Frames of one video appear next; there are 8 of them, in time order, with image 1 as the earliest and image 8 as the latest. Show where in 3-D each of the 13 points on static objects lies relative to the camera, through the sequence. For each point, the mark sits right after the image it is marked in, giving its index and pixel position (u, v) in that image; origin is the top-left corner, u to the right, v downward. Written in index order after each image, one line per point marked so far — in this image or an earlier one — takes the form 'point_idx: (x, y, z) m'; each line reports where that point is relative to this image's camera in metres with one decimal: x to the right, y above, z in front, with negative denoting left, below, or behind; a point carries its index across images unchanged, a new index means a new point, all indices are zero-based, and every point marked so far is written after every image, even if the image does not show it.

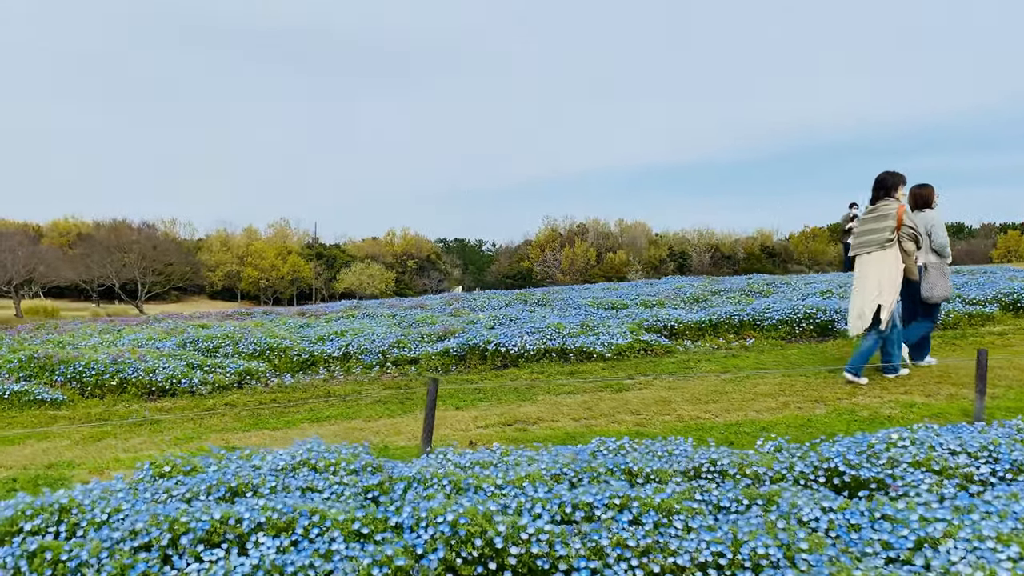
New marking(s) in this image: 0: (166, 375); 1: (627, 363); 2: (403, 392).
0: (-4.1, -1.0, +9.8) m
1: (+1.4, -0.9, +9.8) m
2: (-1.2, -1.2, +9.1) m
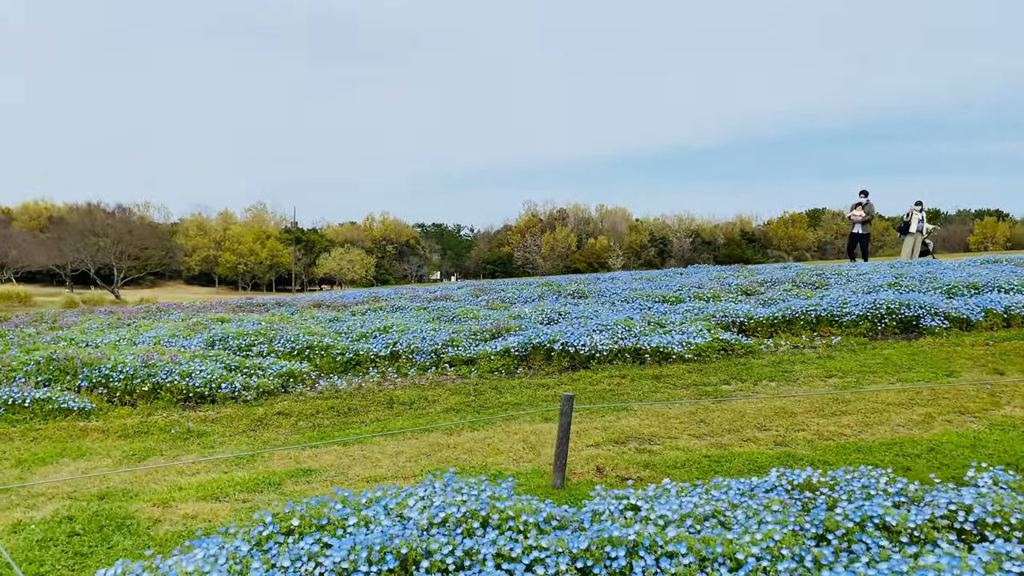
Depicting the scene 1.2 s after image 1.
0: (-3.3, -1.0, +8.8) m
1: (+2.2, -0.9, +9.0) m
2: (-0.4, -1.1, +8.2) m
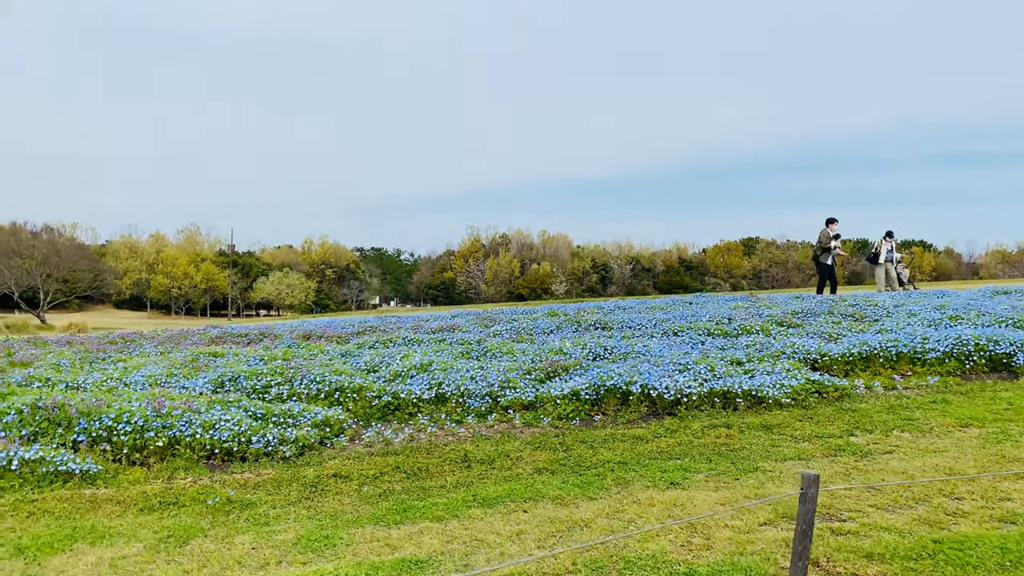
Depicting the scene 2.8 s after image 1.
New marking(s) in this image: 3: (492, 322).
0: (-2.5, -1.3, +7.3) m
1: (+3.0, -1.2, +7.9) m
2: (+0.5, -1.4, +6.9) m
3: (-0.4, -0.7, +15.5) m
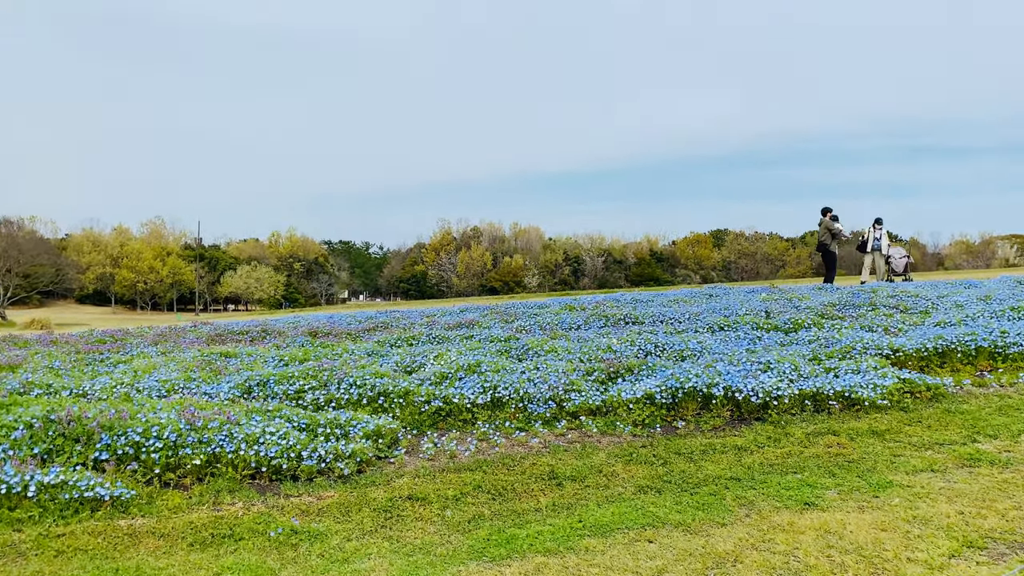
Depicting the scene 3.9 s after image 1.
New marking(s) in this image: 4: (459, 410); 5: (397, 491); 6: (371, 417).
0: (-1.8, -1.2, +6.4) m
1: (+3.6, -1.1, +7.2) m
2: (+1.1, -1.4, +6.1) m
3: (0.0, -0.5, +14.6) m
4: (-0.5, -1.2, +7.9) m
5: (-0.8, -1.4, +5.9) m
6: (-1.3, -1.2, +7.5) m
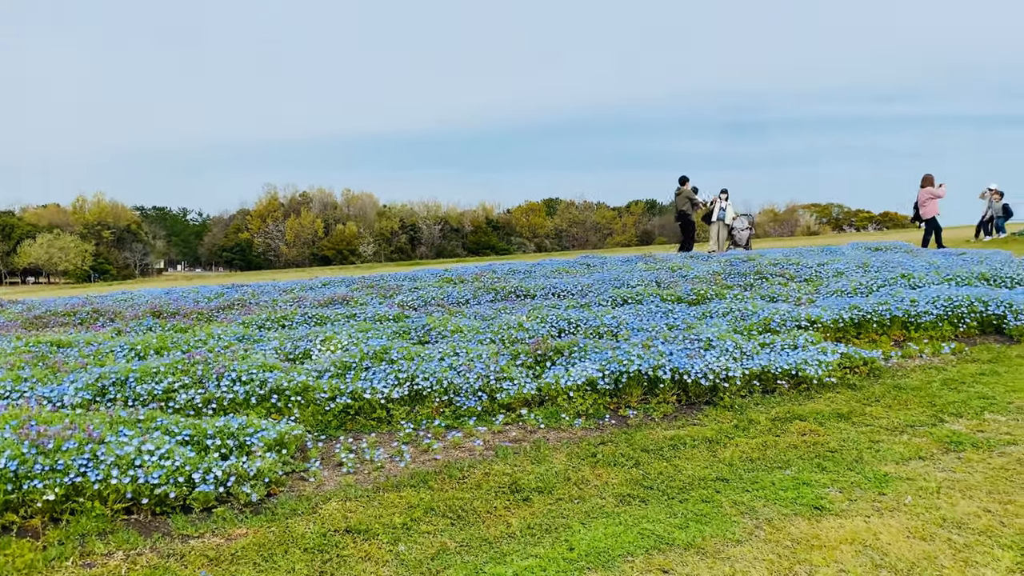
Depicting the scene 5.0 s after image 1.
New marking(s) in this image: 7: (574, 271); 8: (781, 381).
0: (-2.1, -1.1, +5.0) m
1: (+3.1, -0.9, +6.8) m
2: (+0.8, -1.2, +5.3) m
3: (-2.0, -0.1, +13.4) m
4: (-1.1, -1.0, +6.7) m
5: (-1.0, -1.3, +4.7) m
6: (-1.8, -1.0, +6.1) m
7: (+1.1, +0.3, +15.3) m
8: (+2.3, -0.8, +7.1) m
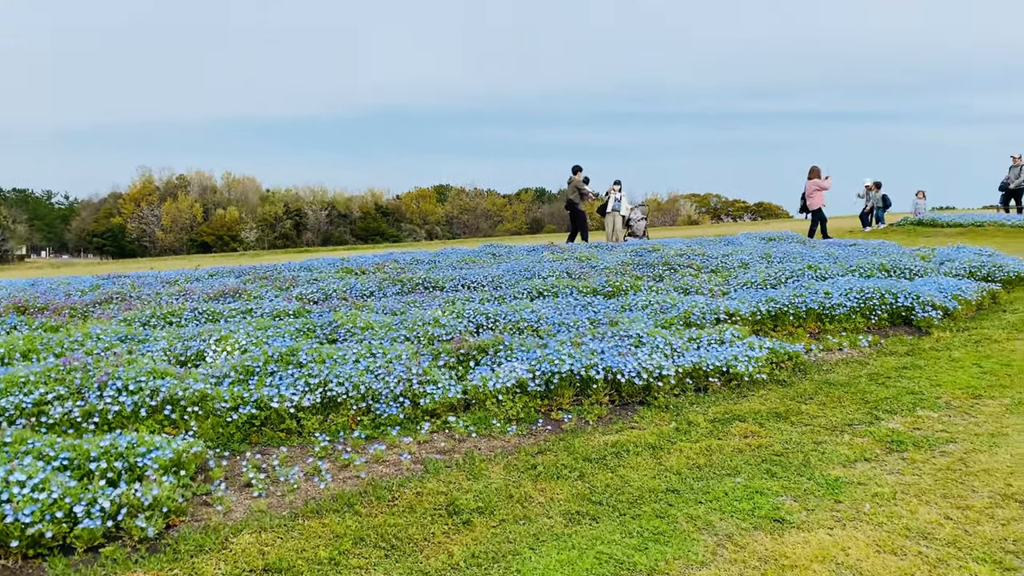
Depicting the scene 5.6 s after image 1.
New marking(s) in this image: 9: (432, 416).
0: (-2.4, -1.1, +4.2) m
1: (+2.5, -0.9, +6.7) m
2: (+0.5, -1.2, +4.9) m
3: (-3.4, +0.1, +12.5) m
4: (-1.7, -0.9, +6.1) m
5: (-1.3, -1.3, +4.1) m
6: (-2.3, -1.0, +5.4) m
7: (-0.6, +0.5, +14.8) m
8: (+1.7, -0.8, +6.9) m
9: (-0.6, -0.9, +6.1) m
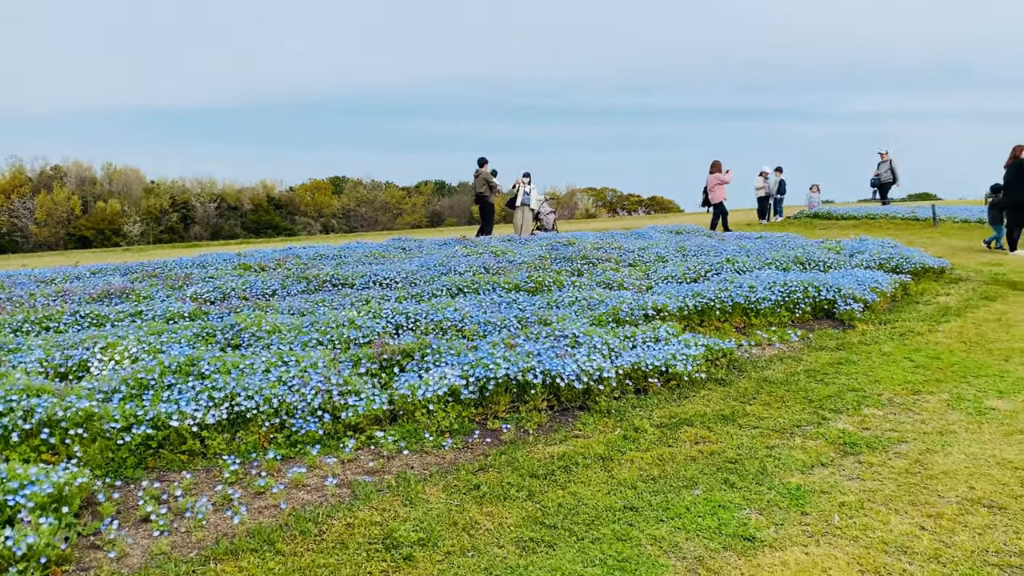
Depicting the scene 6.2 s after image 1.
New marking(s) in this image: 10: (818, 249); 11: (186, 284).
0: (-2.6, -1.1, +3.4) m
1: (+1.9, -0.8, +6.5) m
2: (+0.2, -1.2, +4.4) m
3: (-4.6, +0.1, +11.5) m
4: (-2.1, -0.9, +5.3) m
5: (-1.5, -1.3, +3.4) m
6: (-2.6, -1.0, +4.6) m
7: (-2.1, +0.5, +14.1) m
8: (+1.1, -0.7, +6.5) m
9: (-1.0, -0.9, +5.5) m
10: (+4.9, +0.6, +13.3) m
11: (-4.5, +0.1, +11.4) m
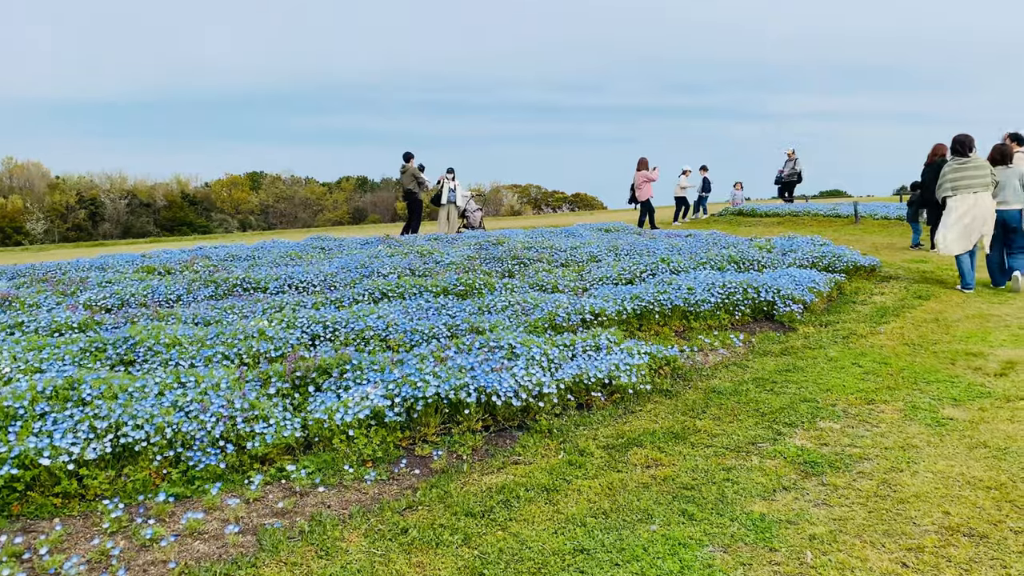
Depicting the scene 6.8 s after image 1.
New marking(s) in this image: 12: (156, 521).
0: (-2.8, -1.2, +2.6) m
1: (+1.4, -0.9, +6.0) m
2: (-0.1, -1.2, +3.8) m
3: (-5.6, 0.0, +10.5) m
4: (-2.5, -1.0, +4.5) m
5: (-1.7, -1.4, +2.7) m
6: (-2.9, -1.1, +3.8) m
7: (-3.3, +0.5, +13.3) m
8: (+0.6, -0.8, +6.0) m
9: (-1.4, -1.0, +4.8) m
10: (+3.7, +0.6, +13.0) m
11: (-5.4, 0.0, +10.4) m
12: (-1.8, -1.2, +4.2) m
